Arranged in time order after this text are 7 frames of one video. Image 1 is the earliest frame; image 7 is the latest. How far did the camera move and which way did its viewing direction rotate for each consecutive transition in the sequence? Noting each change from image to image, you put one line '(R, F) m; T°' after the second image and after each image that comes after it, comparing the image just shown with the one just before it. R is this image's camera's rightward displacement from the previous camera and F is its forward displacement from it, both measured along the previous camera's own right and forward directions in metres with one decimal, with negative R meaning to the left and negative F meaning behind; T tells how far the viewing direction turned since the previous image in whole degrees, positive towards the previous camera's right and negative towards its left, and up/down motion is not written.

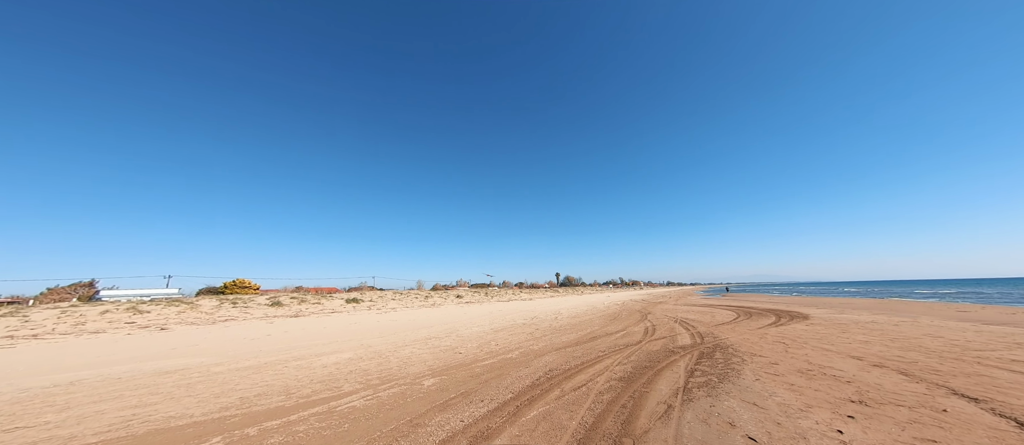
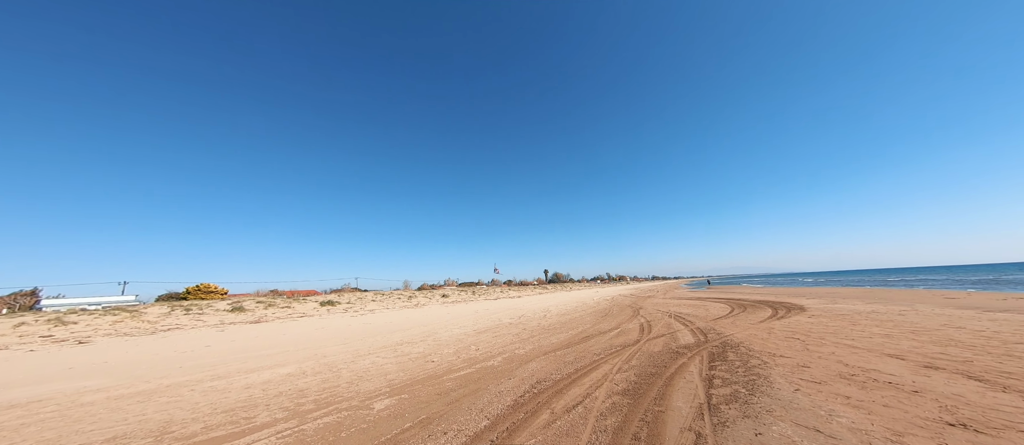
(+0.2, +1.3) m; +2°
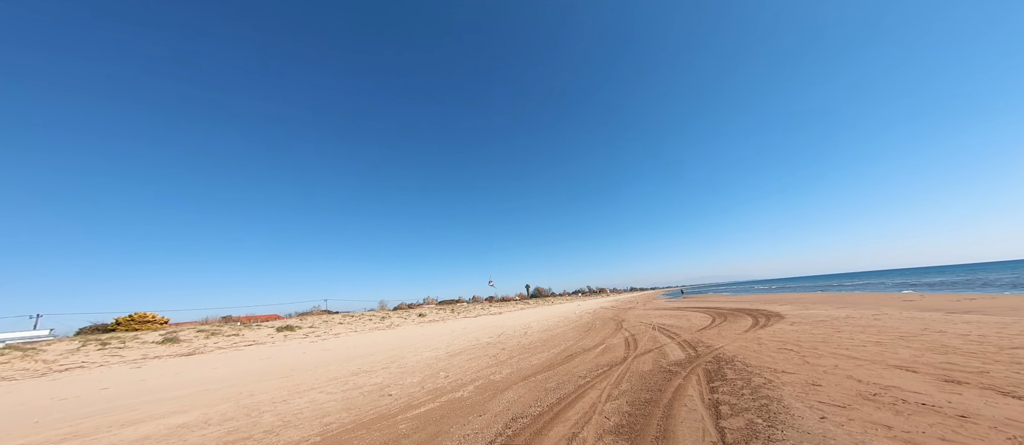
(+0.2, +0.9) m; +4°
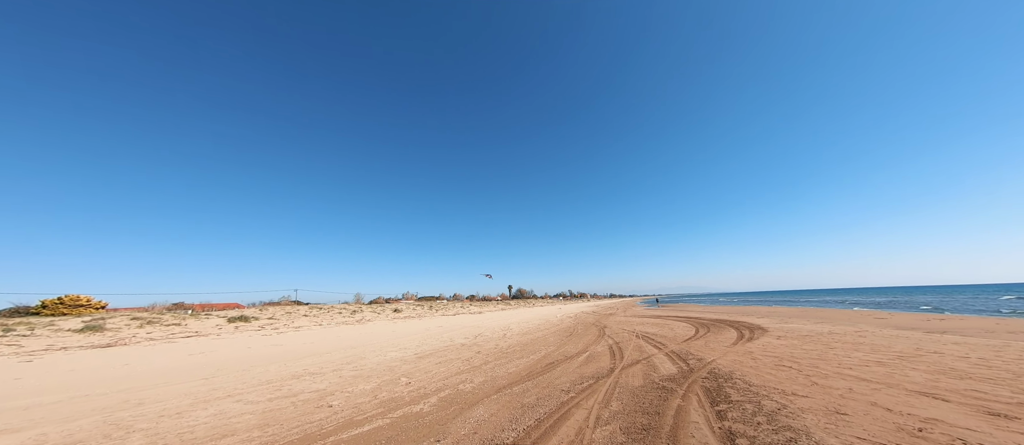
(+0.1, +1.0) m; +3°
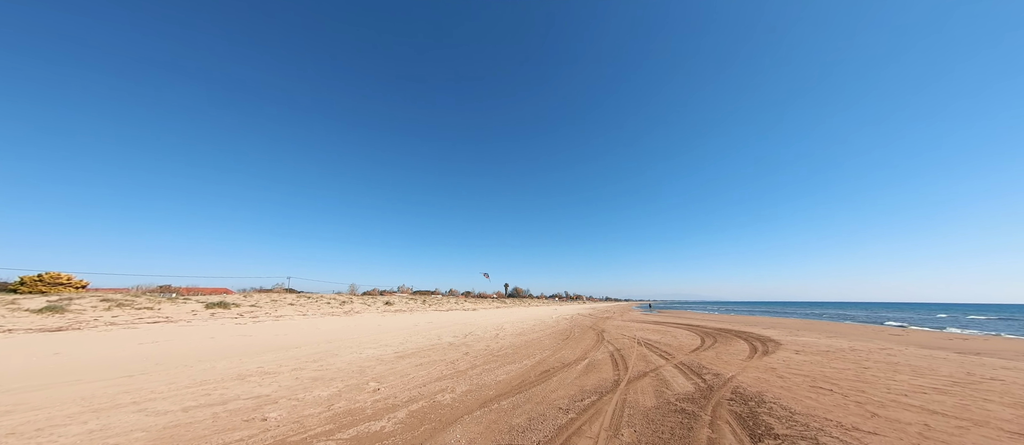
(+0.1, +1.1) m; 0°
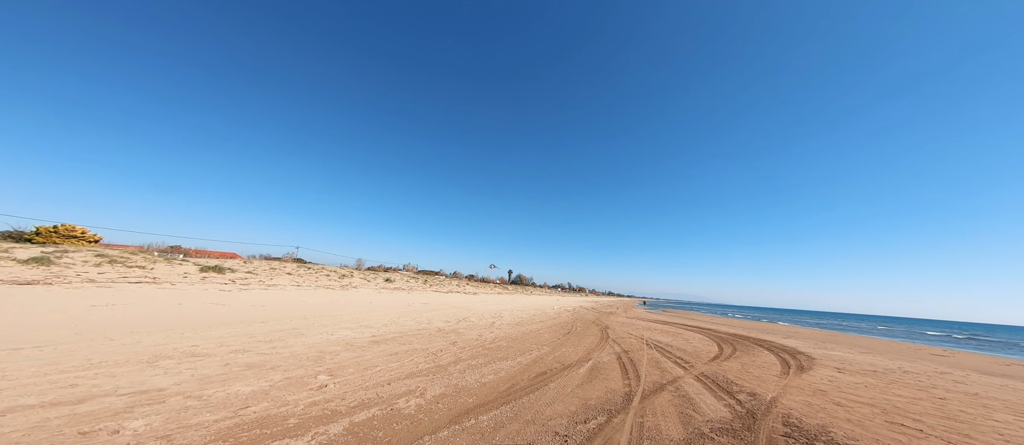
(+0.2, +1.4) m; -2°
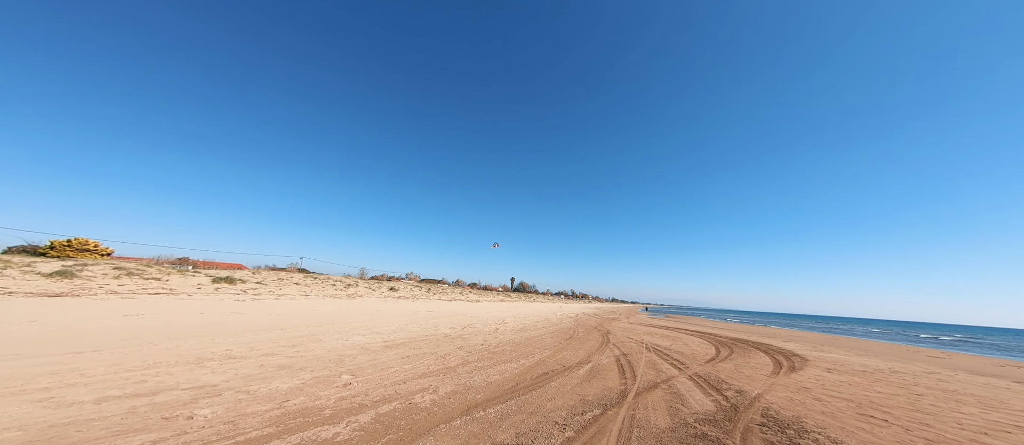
(0.0, -0.6) m; 0°
